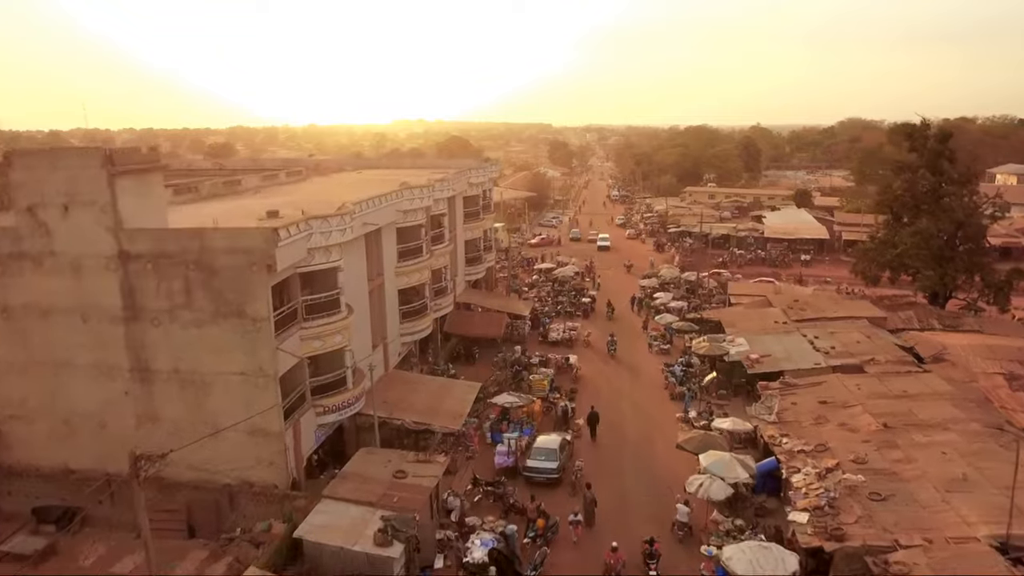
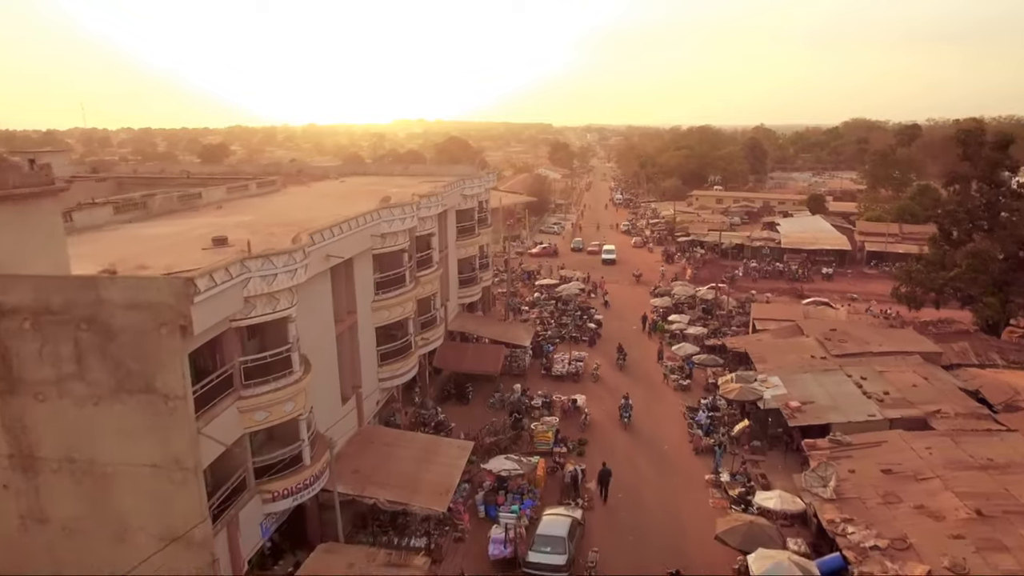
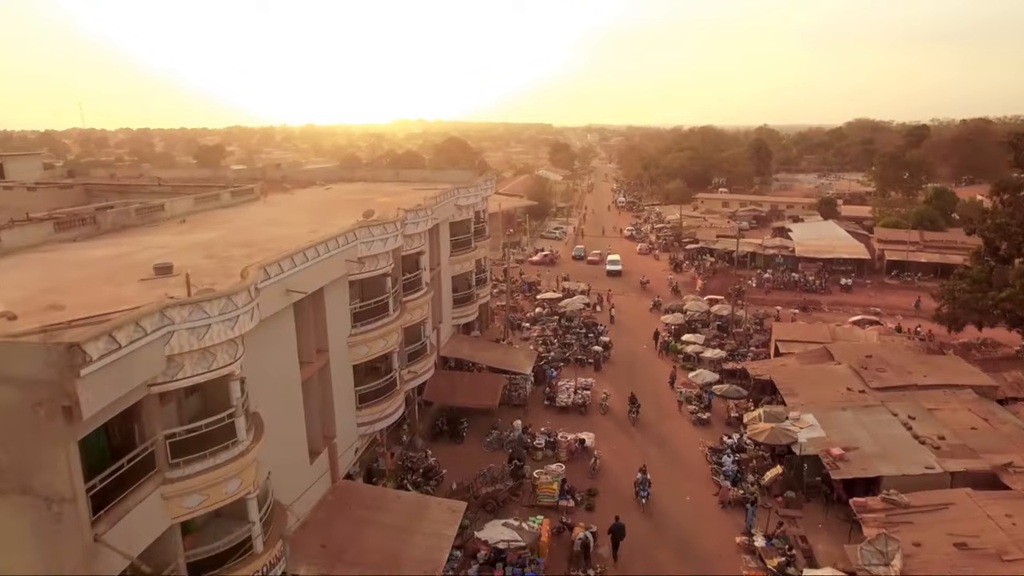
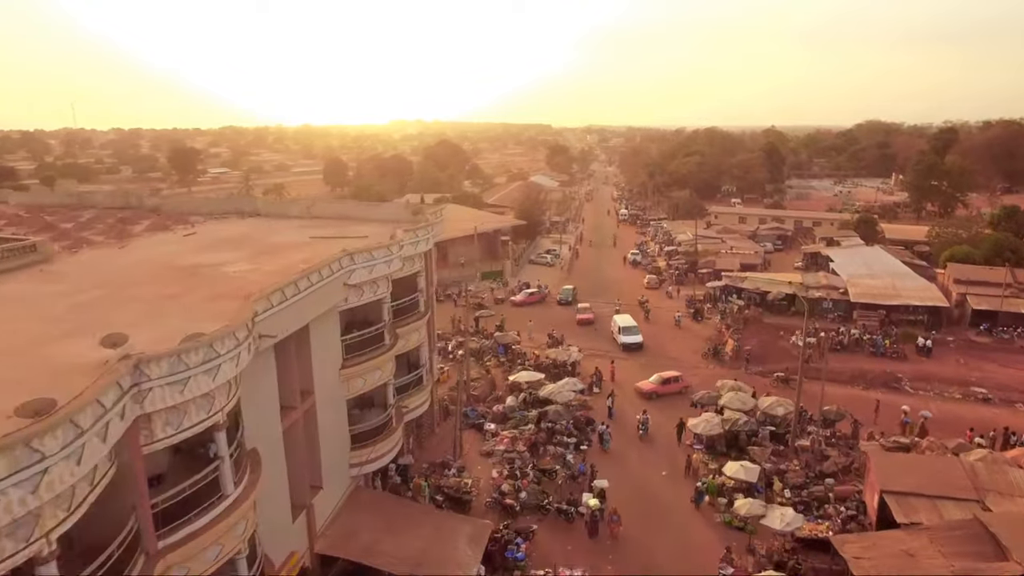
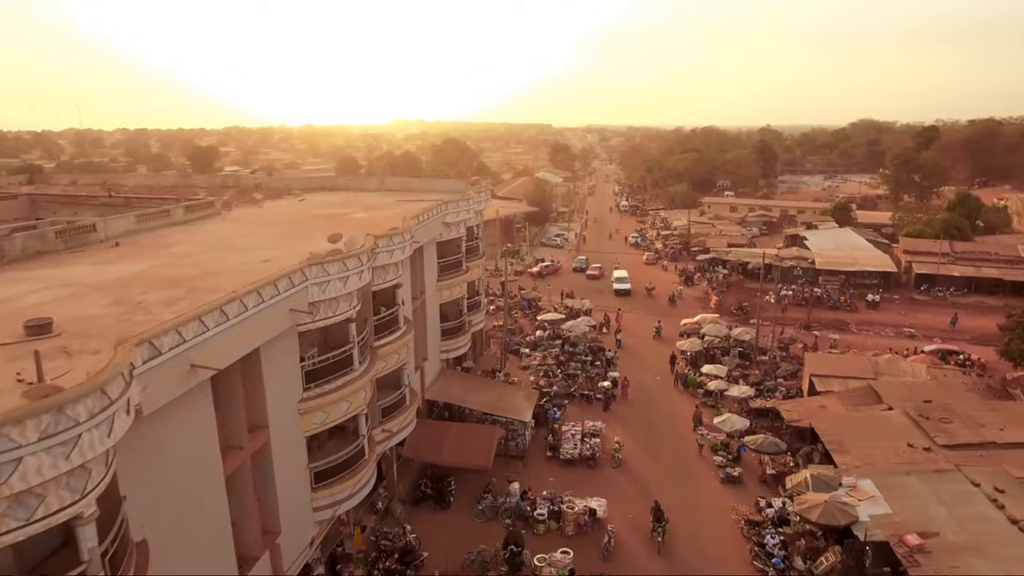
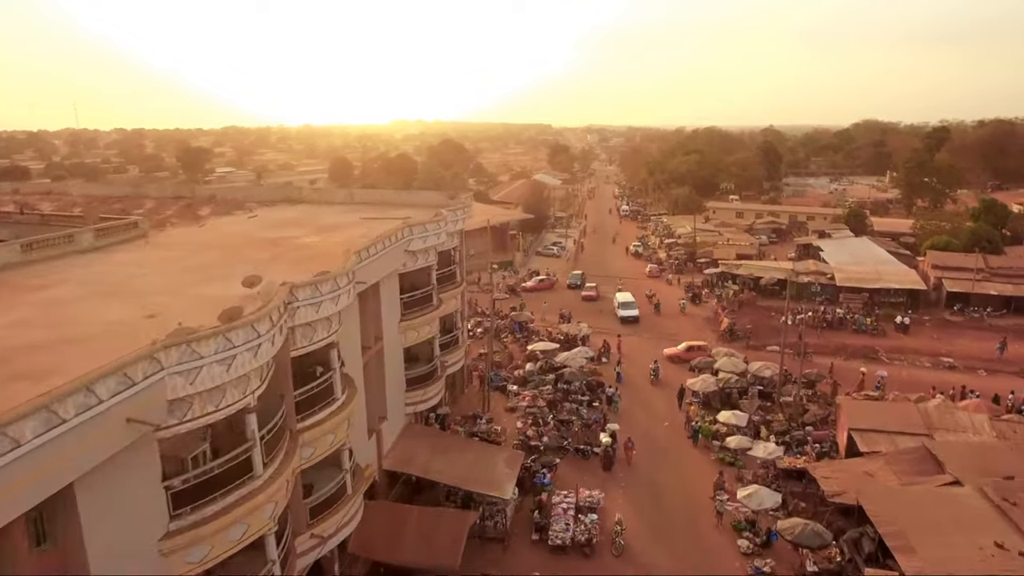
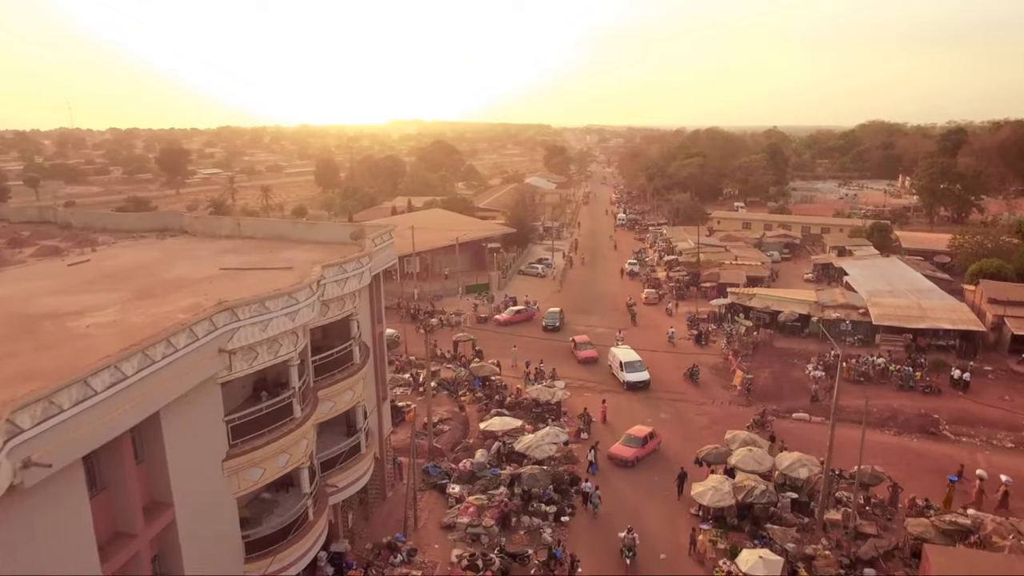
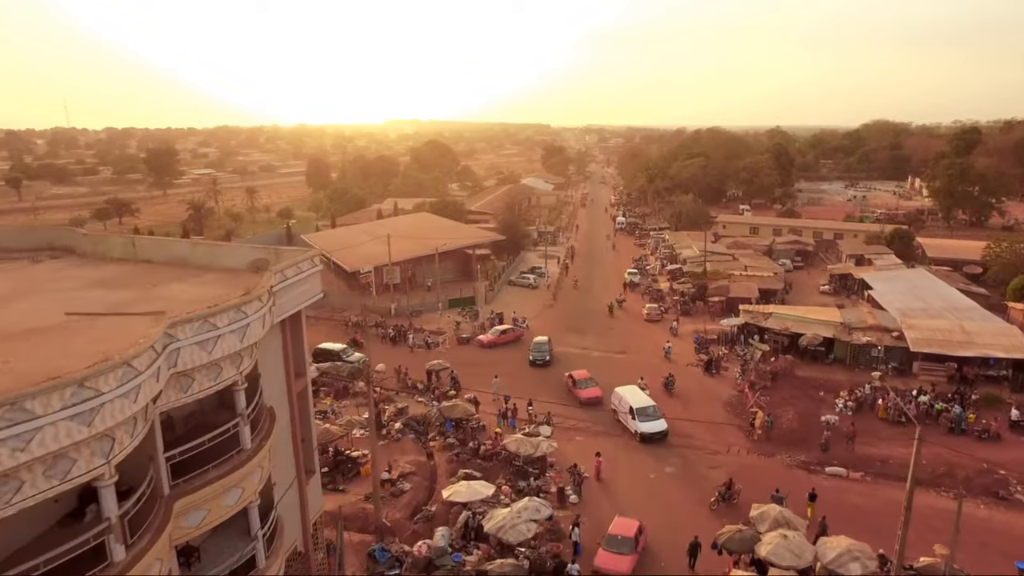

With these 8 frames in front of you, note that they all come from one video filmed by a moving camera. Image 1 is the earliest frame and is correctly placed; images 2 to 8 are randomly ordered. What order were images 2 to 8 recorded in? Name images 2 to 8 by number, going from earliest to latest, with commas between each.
2, 3, 5, 6, 4, 7, 8
